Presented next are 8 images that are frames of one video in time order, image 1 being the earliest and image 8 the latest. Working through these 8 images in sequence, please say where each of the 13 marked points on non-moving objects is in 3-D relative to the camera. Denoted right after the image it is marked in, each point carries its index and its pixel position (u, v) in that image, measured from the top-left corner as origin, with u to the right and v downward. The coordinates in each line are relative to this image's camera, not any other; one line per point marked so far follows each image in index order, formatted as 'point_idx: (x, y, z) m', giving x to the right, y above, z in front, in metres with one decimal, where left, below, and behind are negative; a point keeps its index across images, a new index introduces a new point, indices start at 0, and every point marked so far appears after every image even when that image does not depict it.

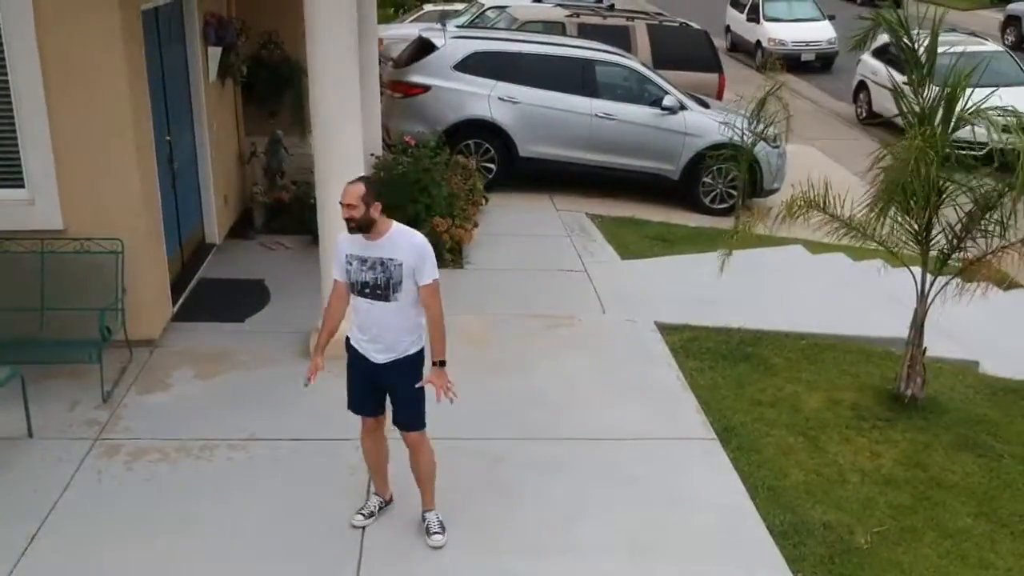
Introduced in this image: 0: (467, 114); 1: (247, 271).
0: (-0.4, +1.6, +8.3) m
1: (-1.8, +0.1, +6.2) m
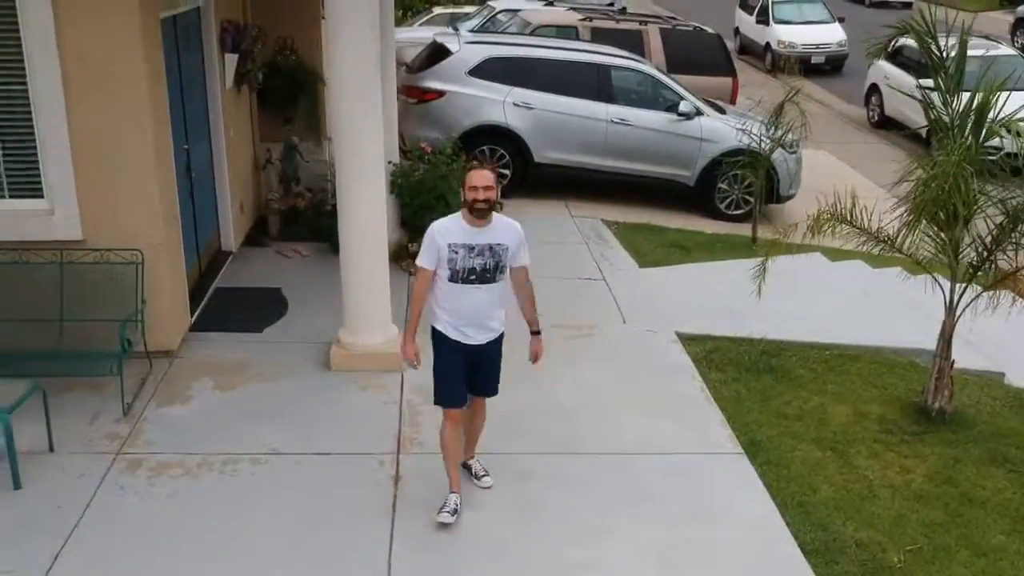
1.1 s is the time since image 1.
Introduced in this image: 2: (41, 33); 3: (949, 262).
0: (-0.3, +1.5, +8.2) m
1: (-1.7, +0.1, +6.2) m
2: (-2.3, +1.2, +4.5) m
3: (+2.1, +0.1, +4.5) m
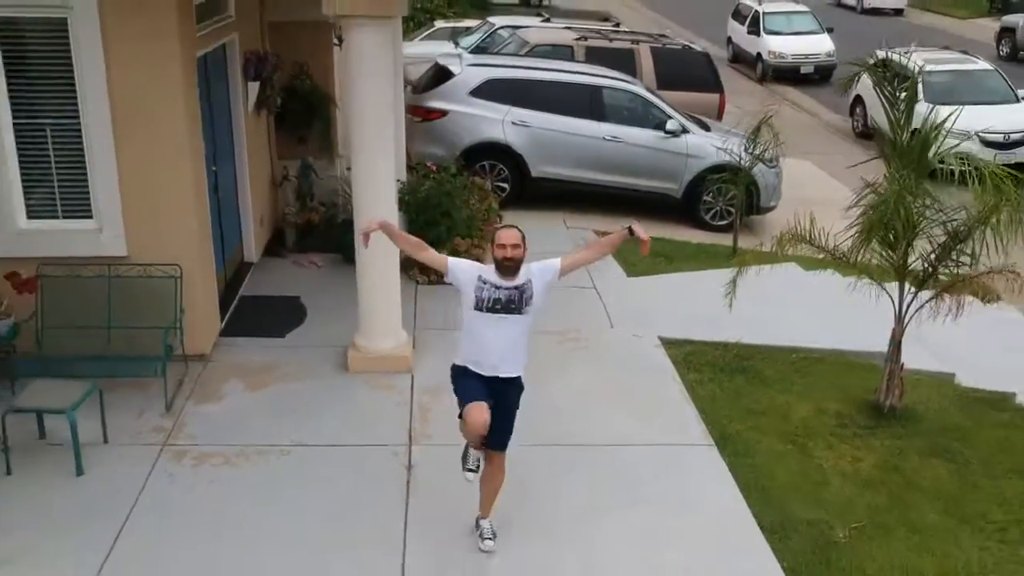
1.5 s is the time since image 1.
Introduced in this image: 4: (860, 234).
0: (-0.3, +1.5, +8.8) m
1: (-1.7, 0.0, +6.8) m
2: (-2.3, +1.2, +5.0) m
3: (+2.1, +0.1, +5.1) m
4: (+1.9, +0.3, +5.0) m
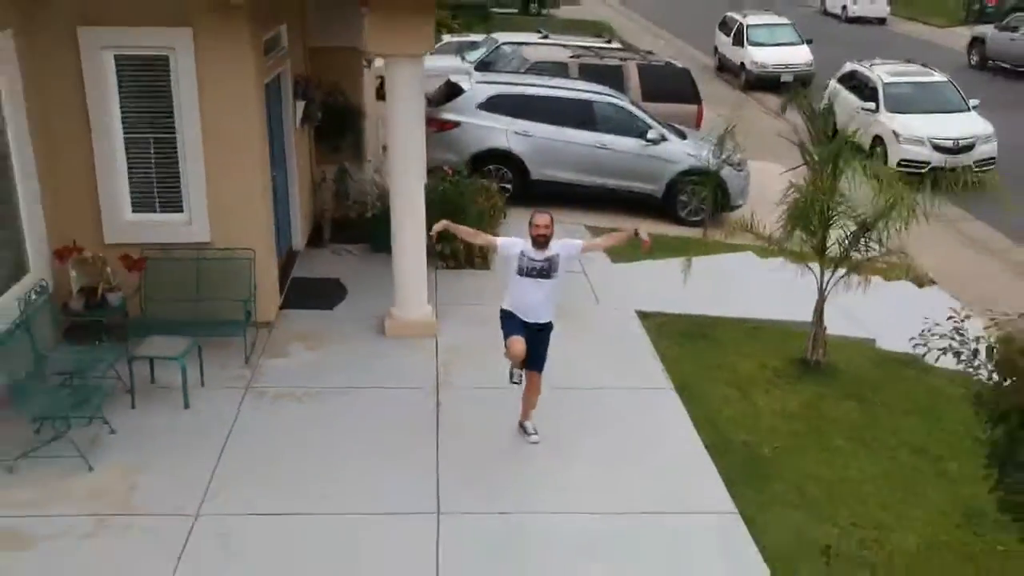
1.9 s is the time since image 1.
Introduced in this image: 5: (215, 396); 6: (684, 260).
0: (-0.3, +1.6, +10.2) m
1: (-1.7, +0.1, +8.2) m
2: (-2.3, +1.3, +6.4) m
3: (+2.2, +0.2, +6.5) m
4: (+1.9, +0.5, +6.4) m
5: (-2.0, -0.7, +6.1) m
6: (+1.7, +0.3, +8.9) m
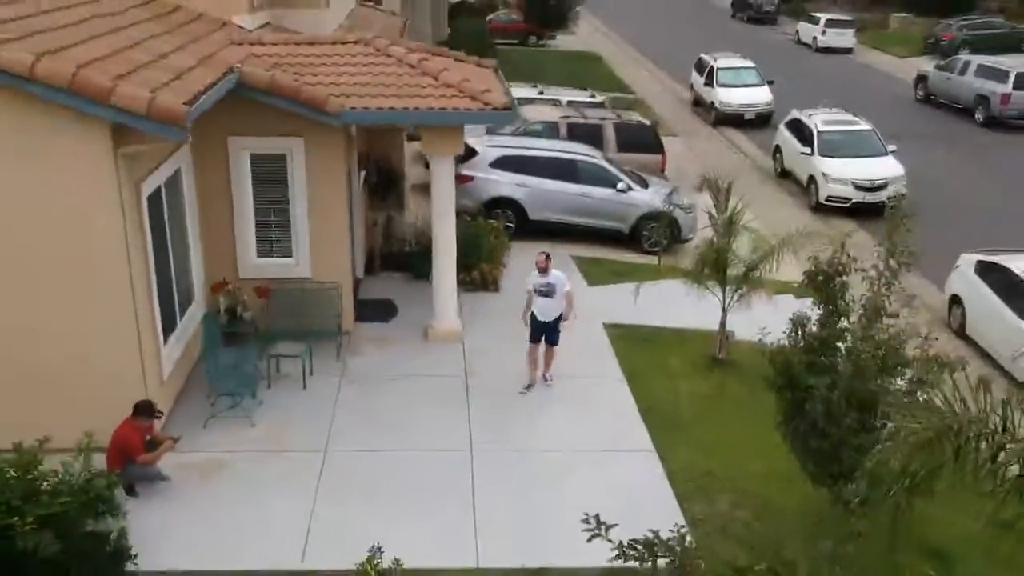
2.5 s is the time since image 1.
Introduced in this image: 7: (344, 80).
0: (-0.2, +1.4, +13.4) m
1: (-1.6, -0.1, +11.3) m
2: (-2.2, +1.1, +9.6) m
3: (+2.2, 0.0, +9.6) m
4: (+2.0, +0.2, +9.6) m
5: (-2.0, -0.9, +9.3) m
6: (+1.7, +0.1, +12.1) m
7: (-1.7, +2.0, +9.5) m
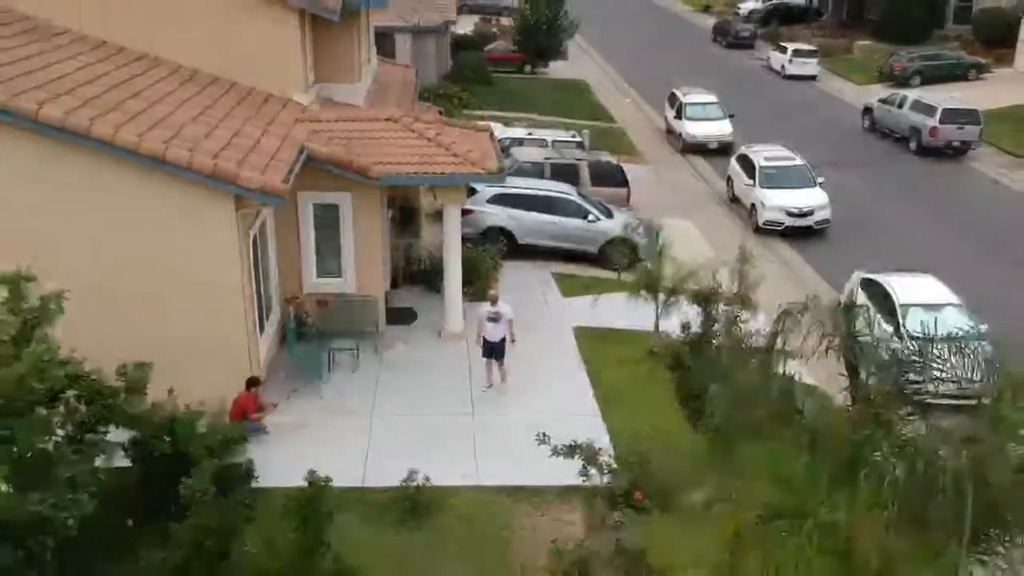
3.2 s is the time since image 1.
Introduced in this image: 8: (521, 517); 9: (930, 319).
0: (-0.4, +1.2, +17.0) m
1: (-1.8, -0.3, +15.0) m
2: (-2.4, +0.9, +13.2) m
3: (+2.1, -0.2, +13.3) m
4: (+1.8, +0.1, +13.2) m
5: (-2.1, -1.1, +12.9) m
6: (+1.6, -0.1, +15.7) m
7: (-1.9, +1.9, +13.2) m
8: (+0.1, -2.4, +9.5) m
9: (+6.5, -0.5, +14.0) m
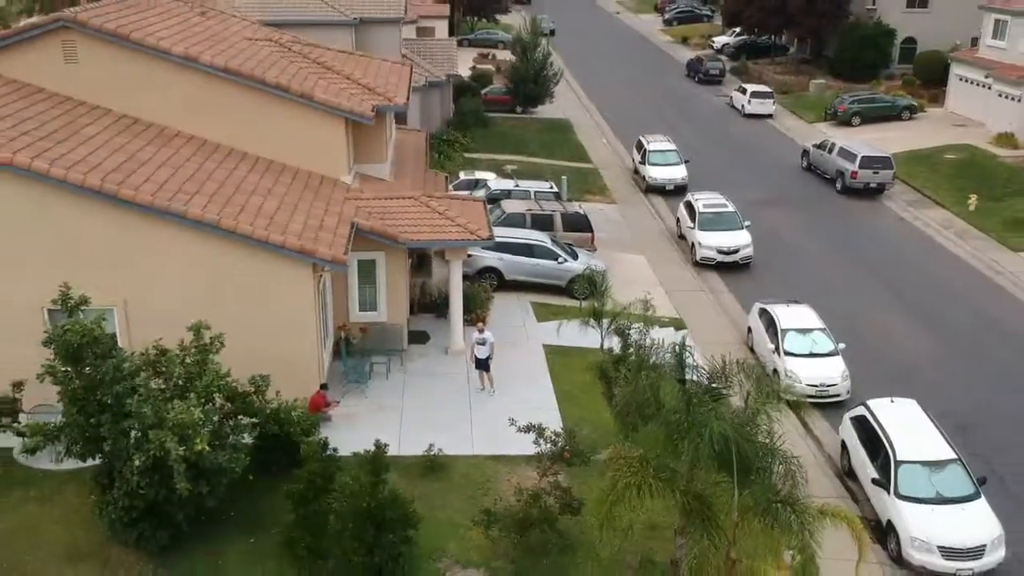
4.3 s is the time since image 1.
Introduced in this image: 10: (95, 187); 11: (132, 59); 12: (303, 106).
0: (-0.7, +0.6, +22.4) m
1: (-2.0, -0.9, +20.4) m
2: (-2.7, +0.3, +18.6) m
3: (+1.8, -0.8, +18.7) m
4: (+1.6, -0.6, +18.6) m
5: (-2.4, -1.8, +18.3) m
6: (+1.3, -0.7, +21.1) m
7: (-2.1, +1.2, +18.6) m
8: (-0.2, -3.0, +14.9) m
9: (+6.2, -1.1, +19.5) m
10: (-7.0, +1.7, +15.3) m
11: (-7.9, +4.7, +18.8) m
12: (-4.4, +3.8, +19.3) m
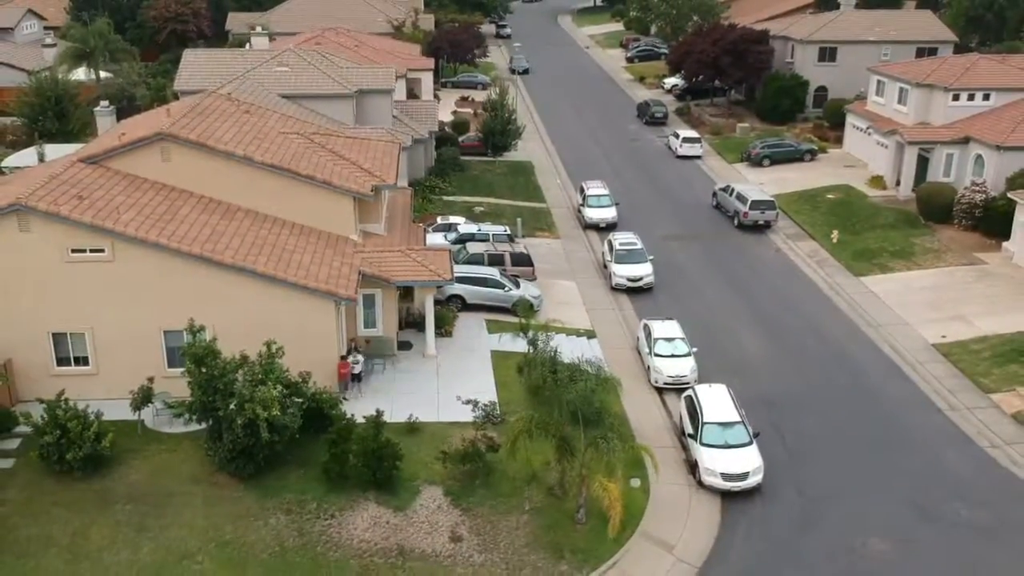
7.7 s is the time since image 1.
0: (-2.0, -0.2, +31.4) m
1: (-3.4, -1.6, +29.3) m
2: (-4.0, -0.5, +27.6) m
3: (+0.4, -1.5, +27.6) m
4: (+0.2, -1.3, +27.5) m
5: (-3.7, -2.5, +27.2) m
6: (-0.1, -1.5, +30.0) m
7: (-3.5, +0.5, +27.5) m
8: (-1.5, -3.8, +23.9) m
9: (+4.8, -1.8, +28.4) m
10: (-8.4, +0.9, +24.2) m
11: (-9.2, +3.9, +27.7) m
12: (-5.8, +3.1, +28.2) m
